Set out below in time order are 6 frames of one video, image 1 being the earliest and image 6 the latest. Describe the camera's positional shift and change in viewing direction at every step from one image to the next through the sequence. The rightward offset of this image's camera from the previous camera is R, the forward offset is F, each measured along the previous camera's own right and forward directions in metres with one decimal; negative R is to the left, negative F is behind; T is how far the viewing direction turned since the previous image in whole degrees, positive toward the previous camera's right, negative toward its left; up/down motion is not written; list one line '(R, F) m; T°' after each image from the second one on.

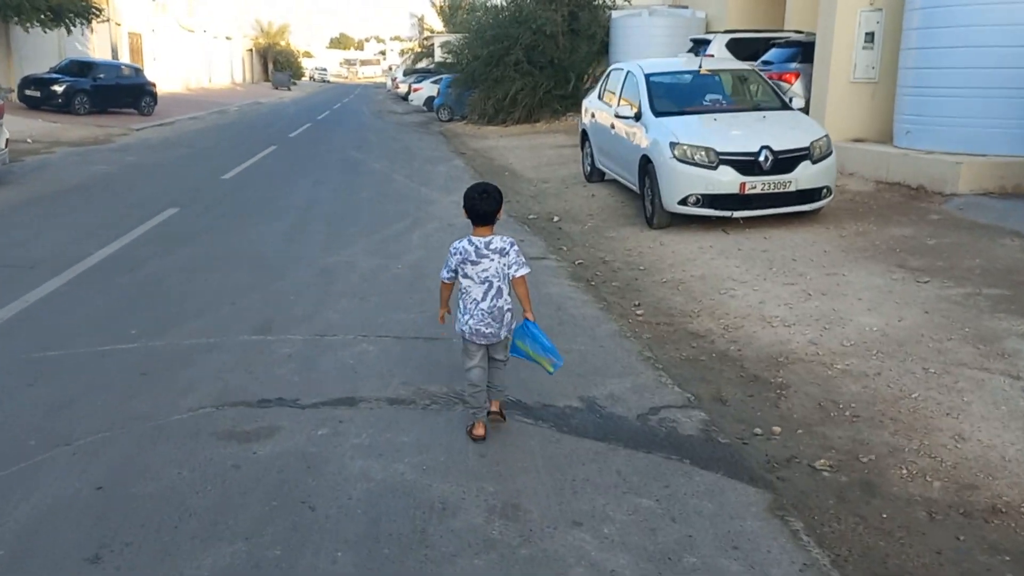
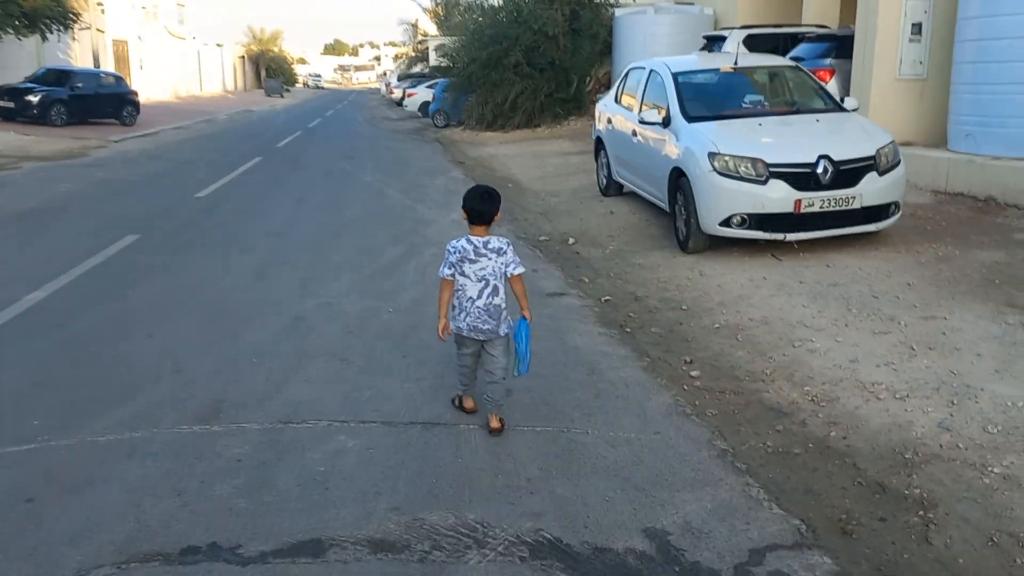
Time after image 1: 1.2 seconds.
(-0.1, +1.5) m; 0°
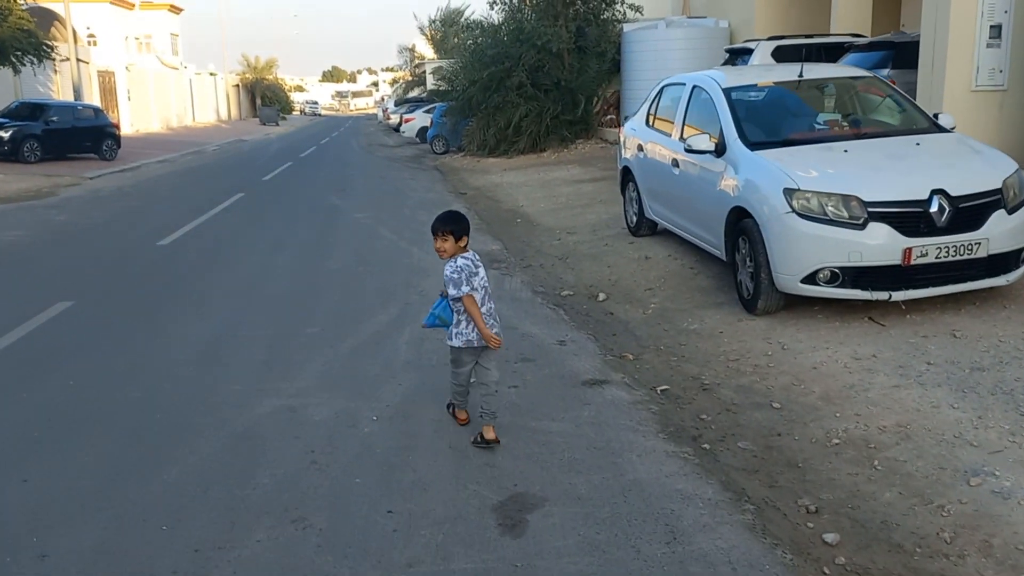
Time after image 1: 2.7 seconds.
(-0.1, +1.8) m; 0°
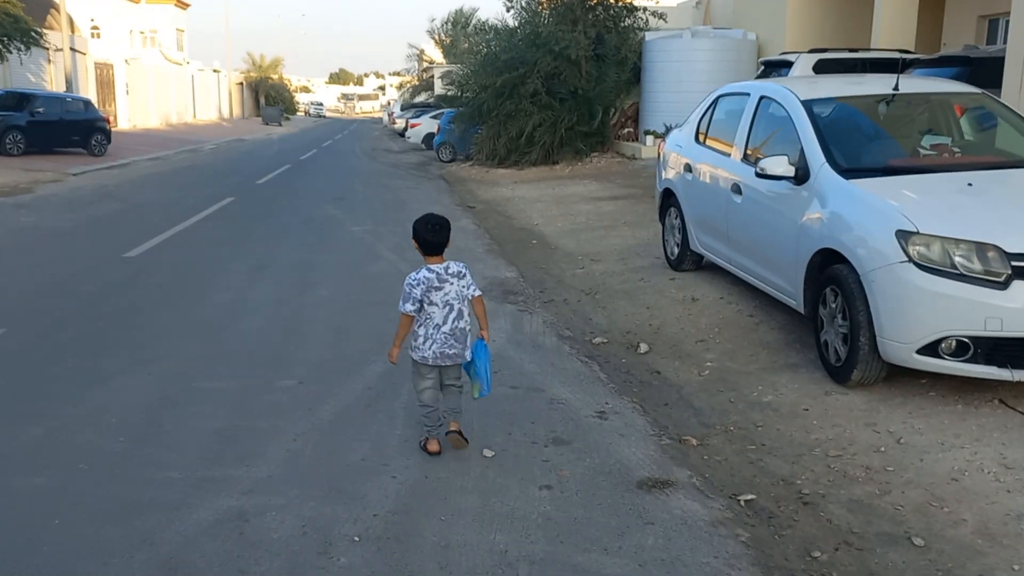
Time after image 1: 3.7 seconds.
(-0.2, +1.4) m; 0°
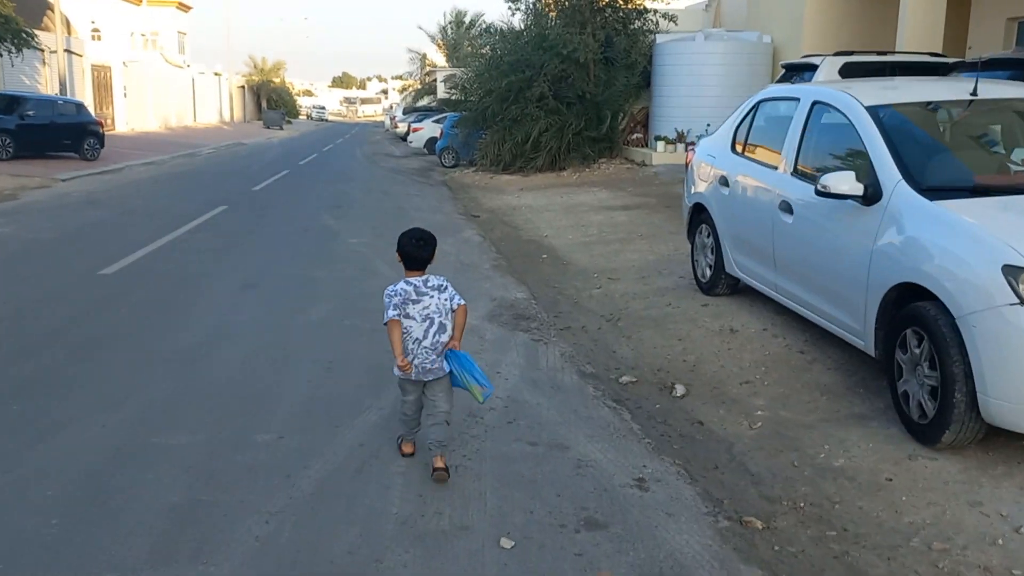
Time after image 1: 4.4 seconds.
(-0.1, +0.9) m; 0°
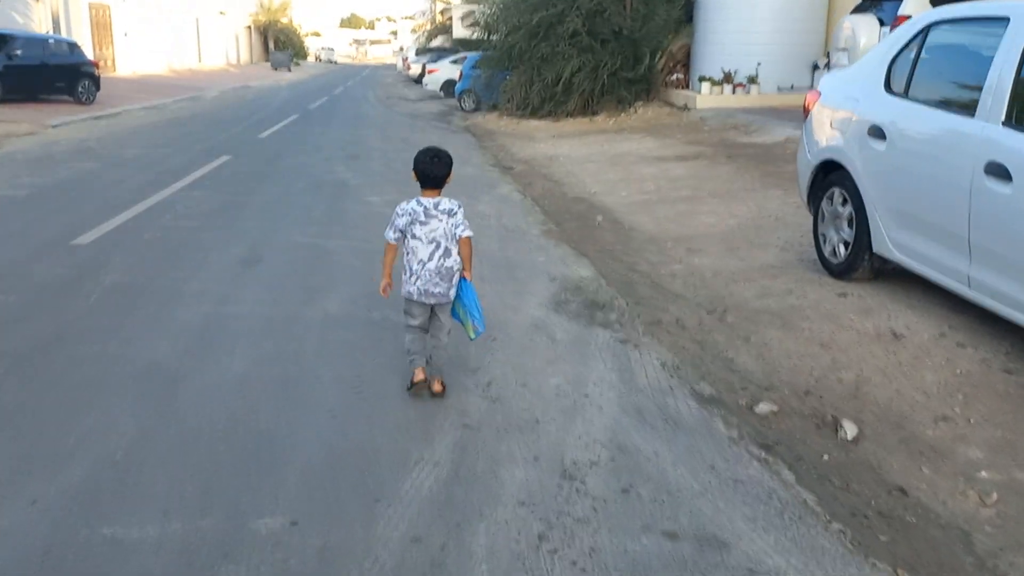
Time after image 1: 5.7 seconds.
(-0.5, +1.6) m; -1°
